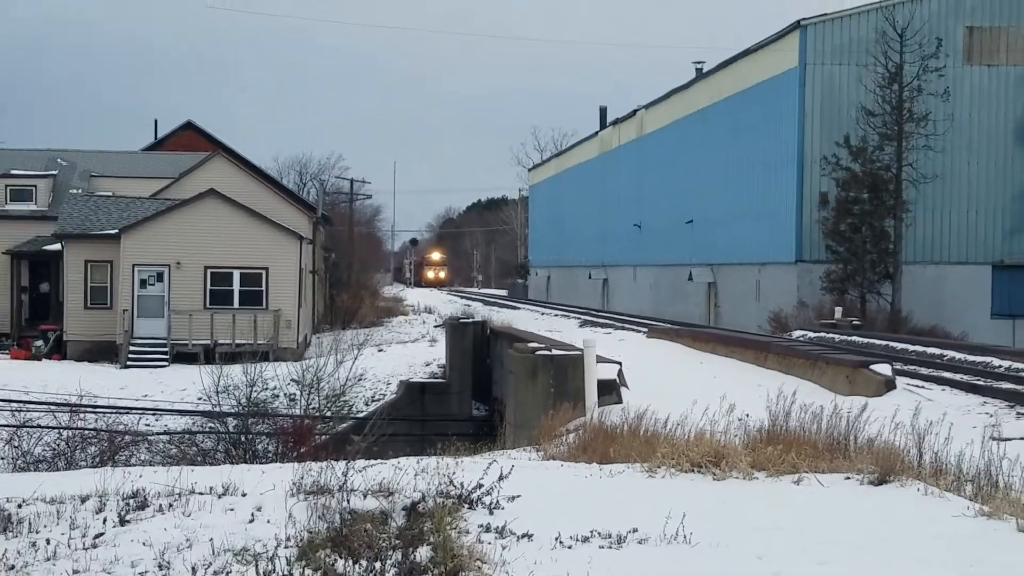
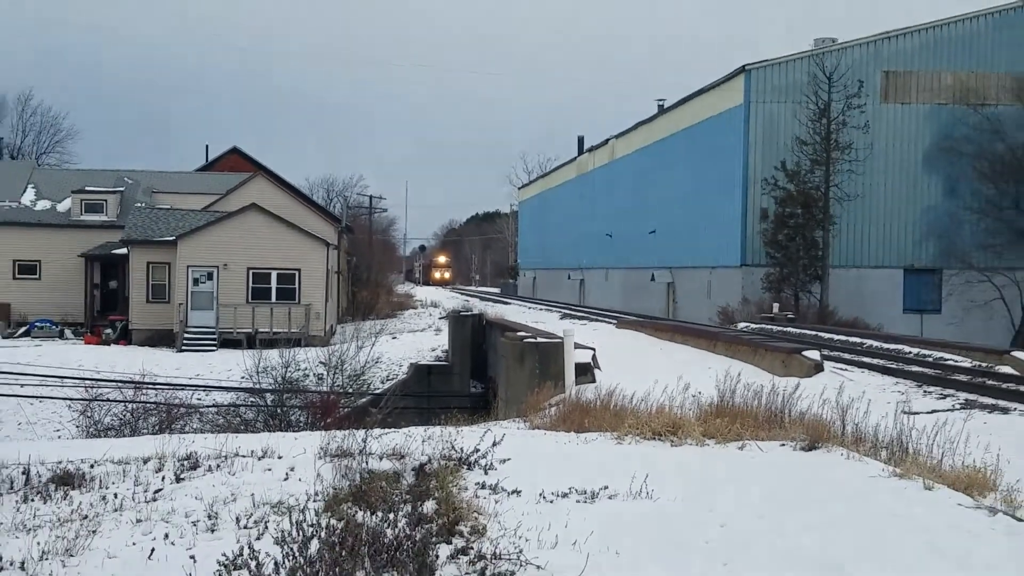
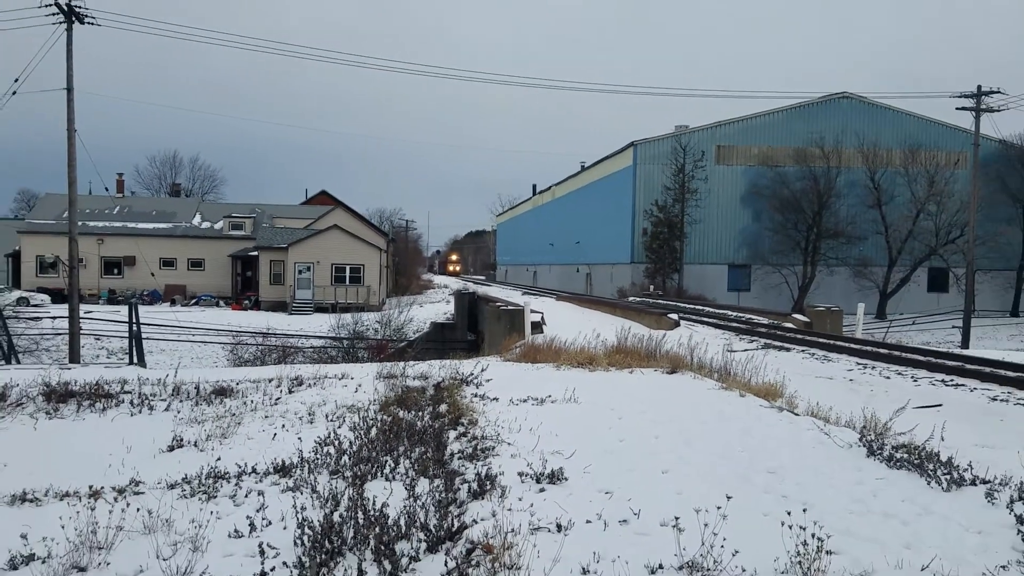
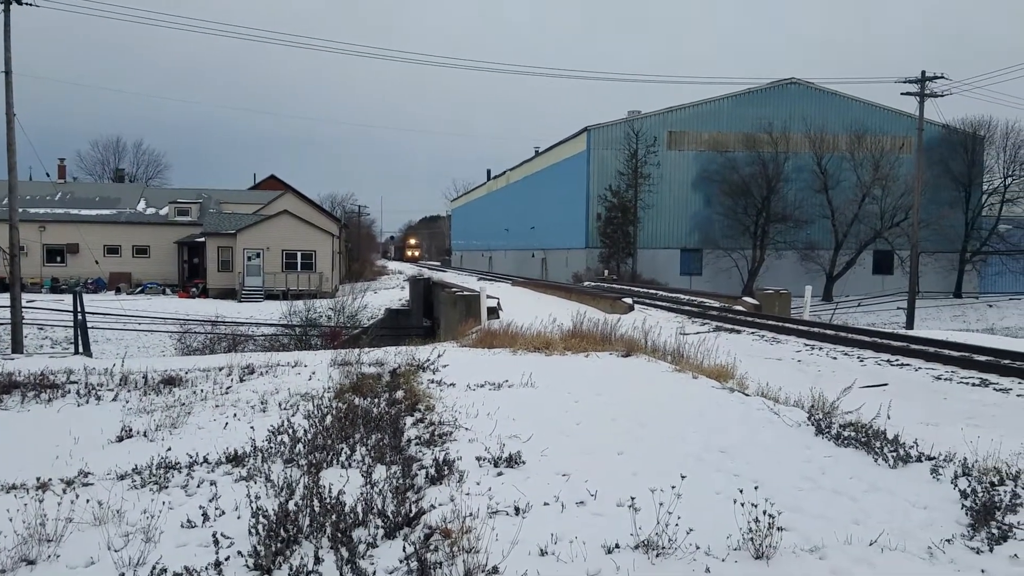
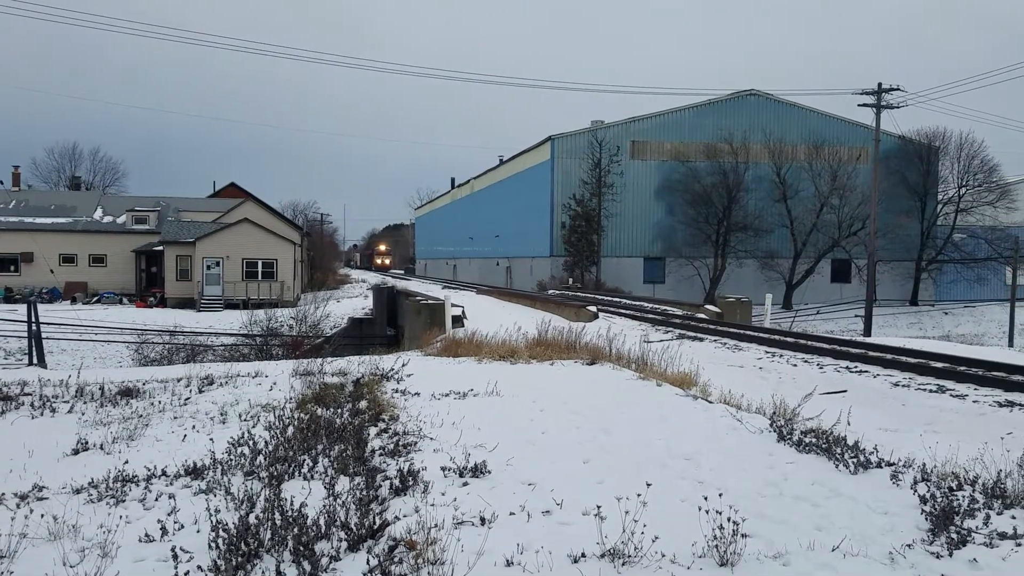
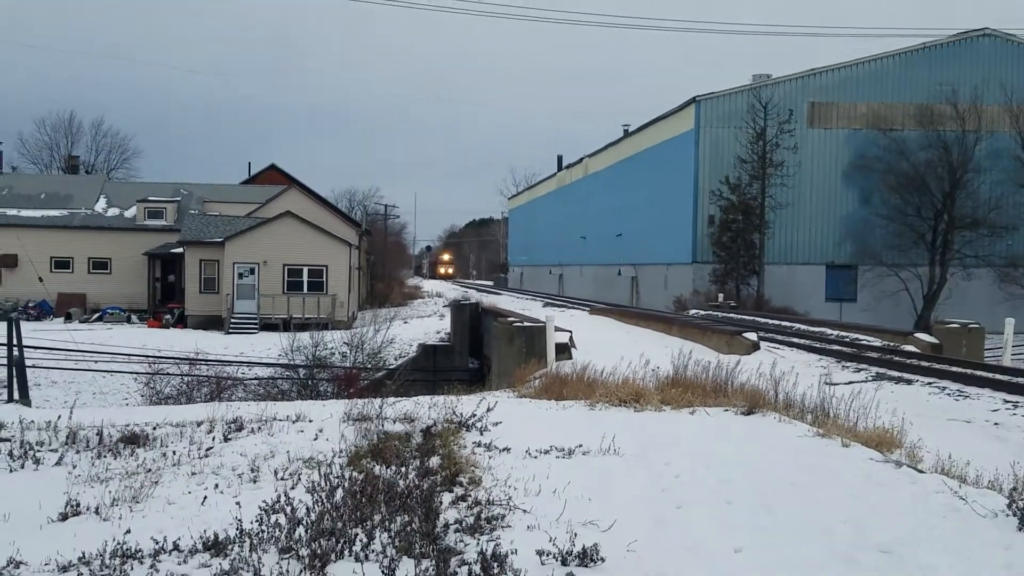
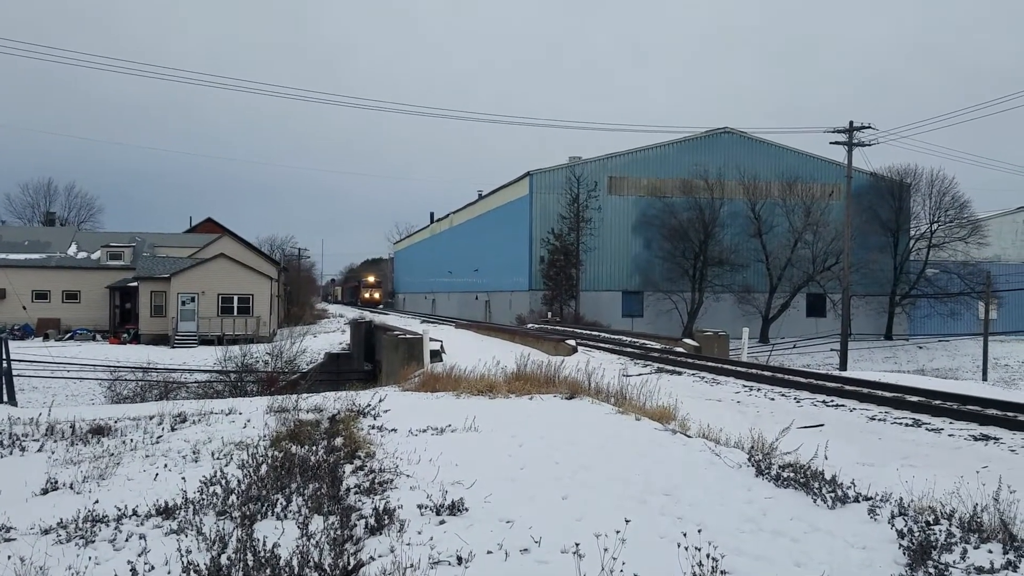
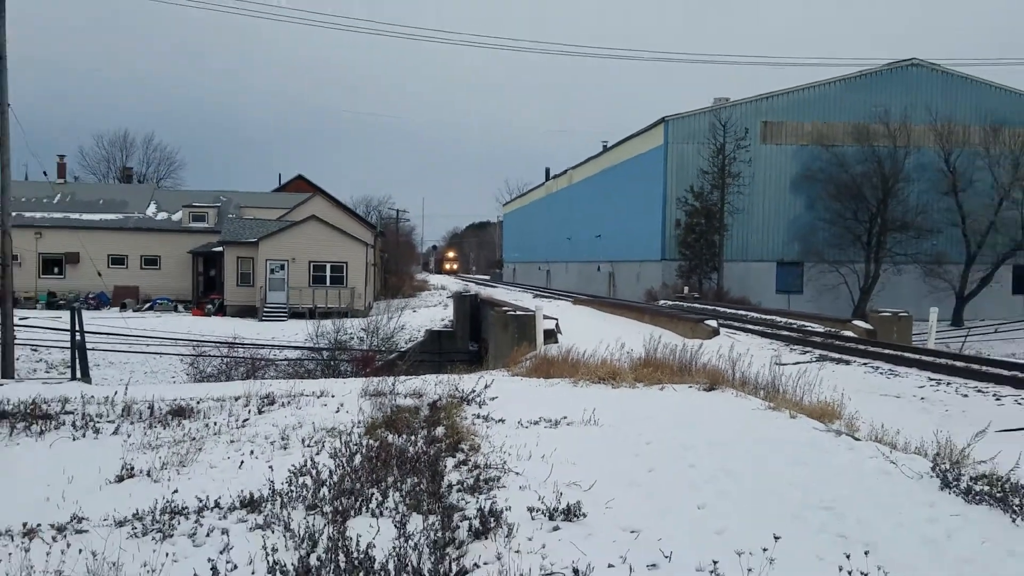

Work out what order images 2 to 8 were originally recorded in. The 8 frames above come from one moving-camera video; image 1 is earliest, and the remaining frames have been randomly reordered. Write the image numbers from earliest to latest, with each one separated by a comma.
2, 6, 8, 3, 4, 5, 7
